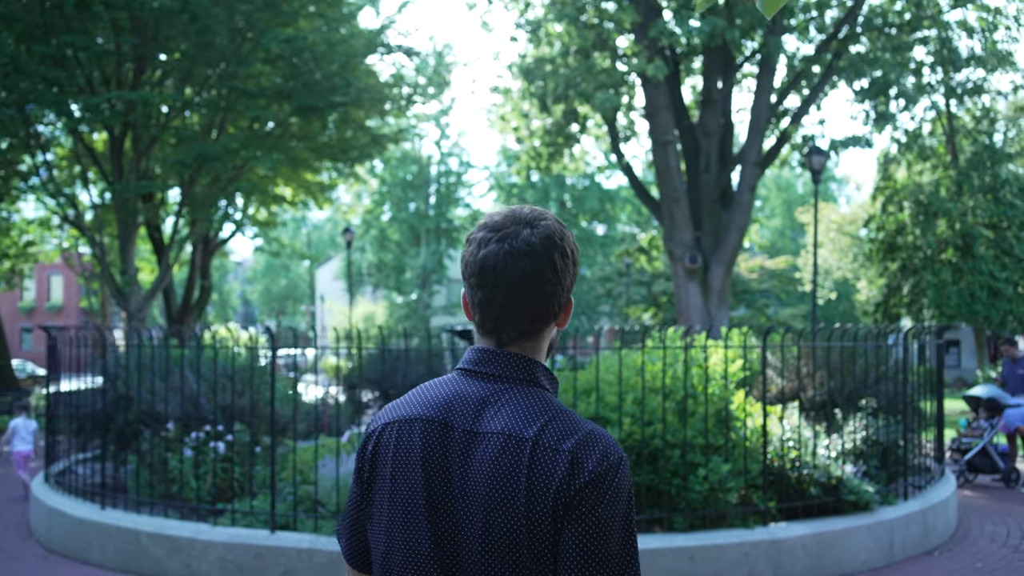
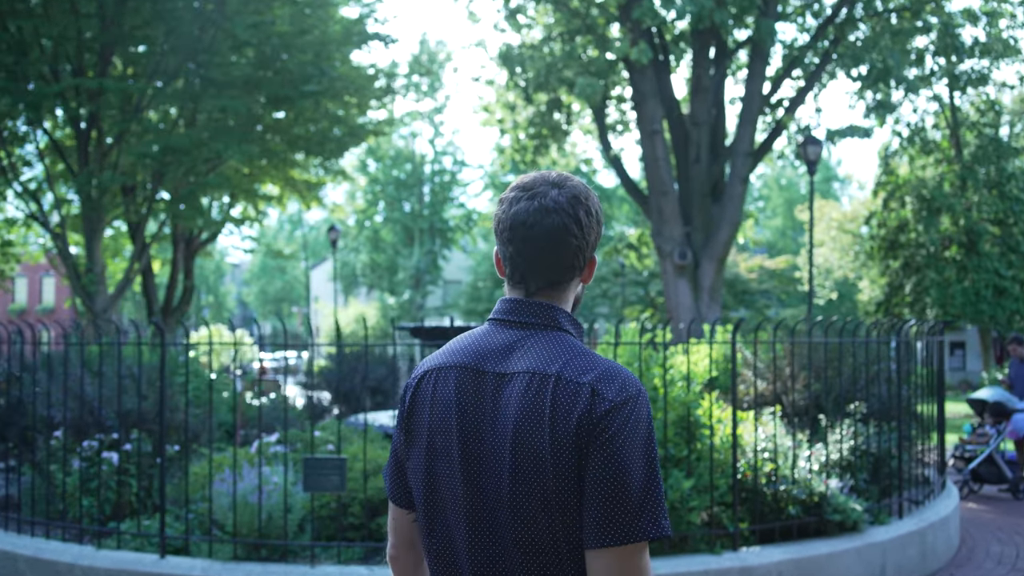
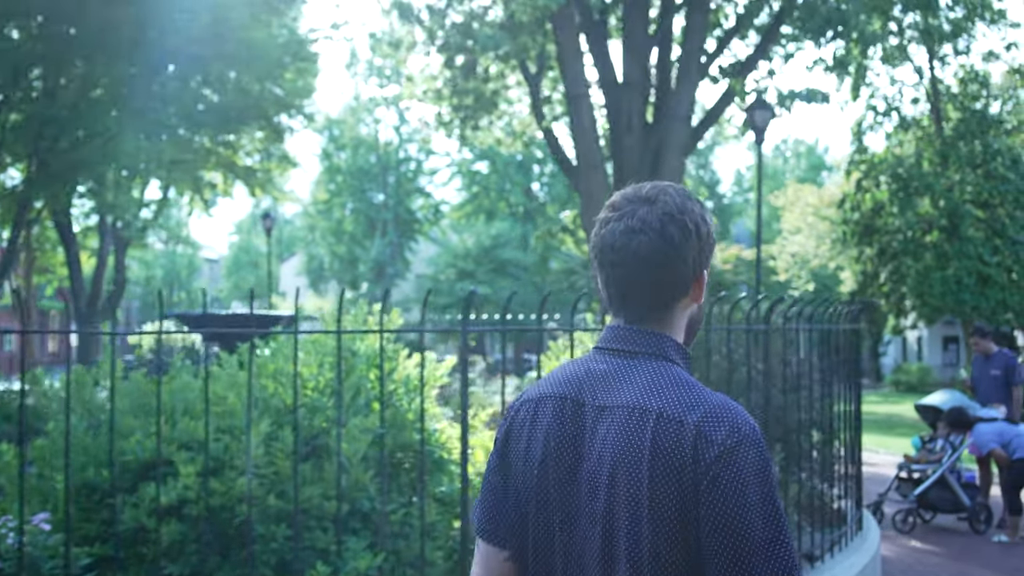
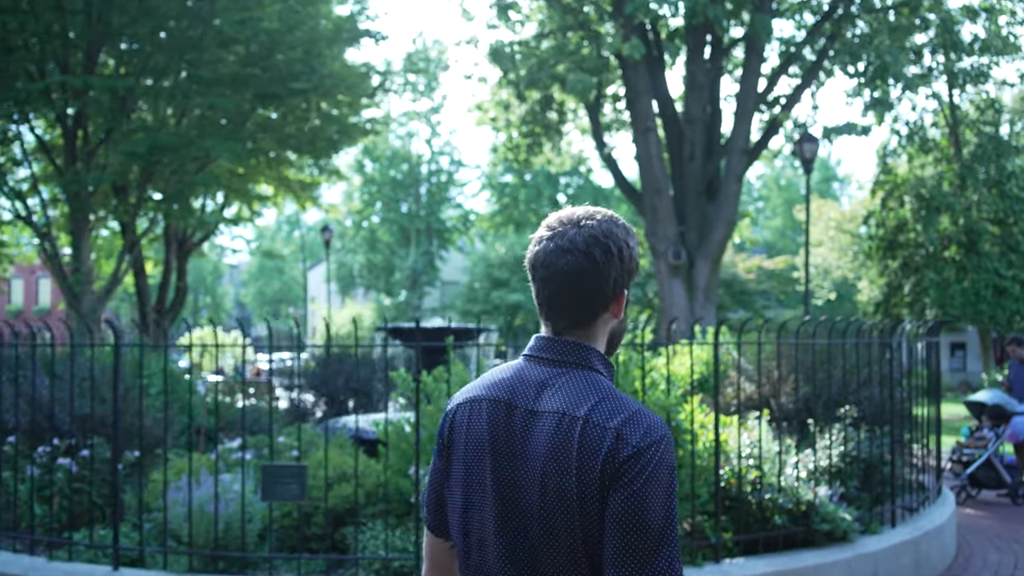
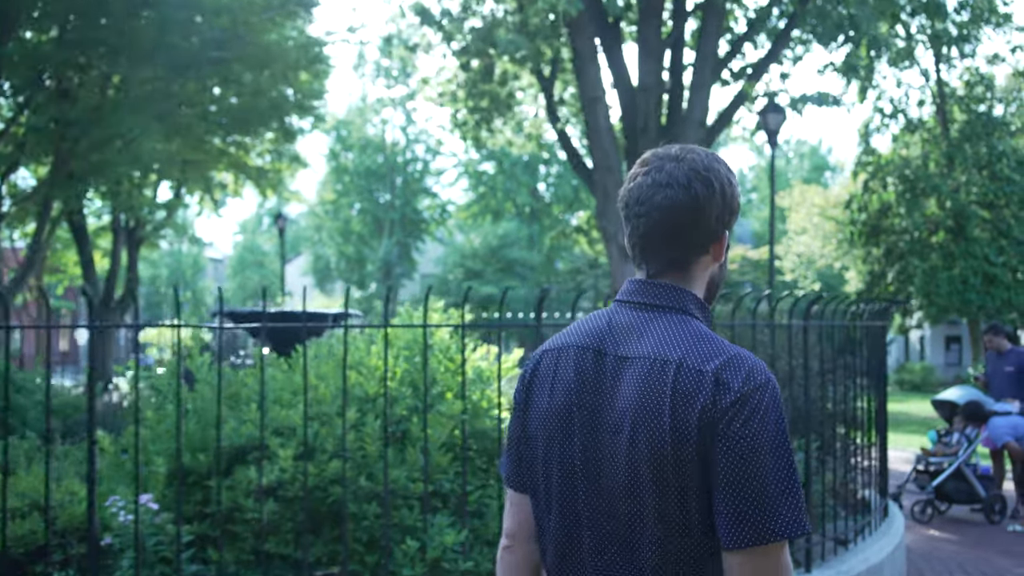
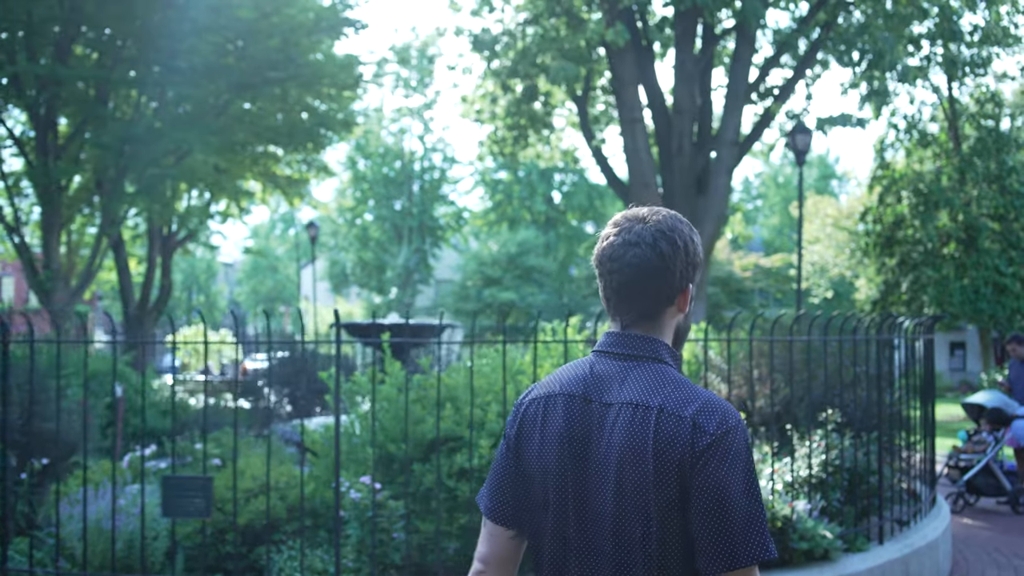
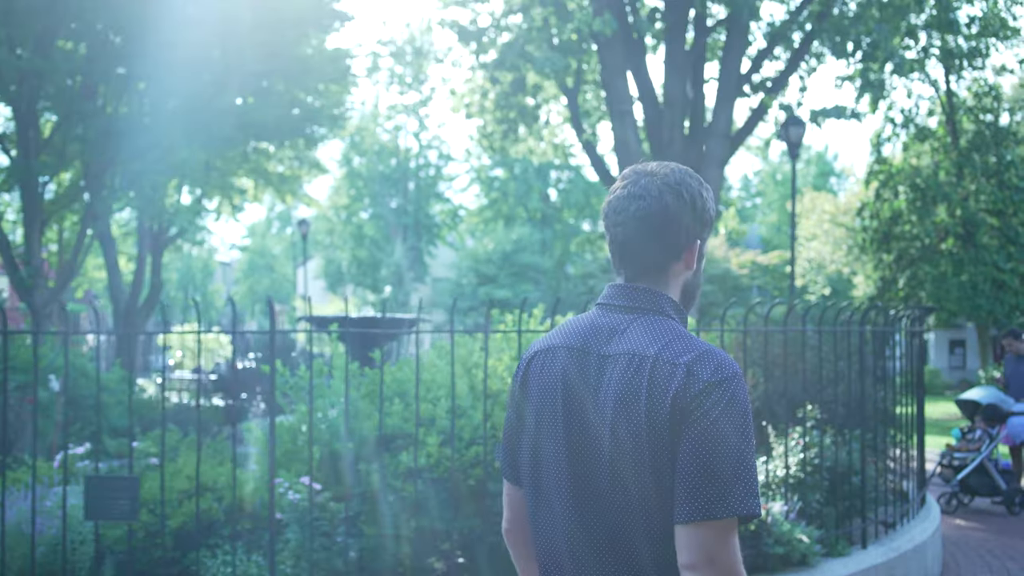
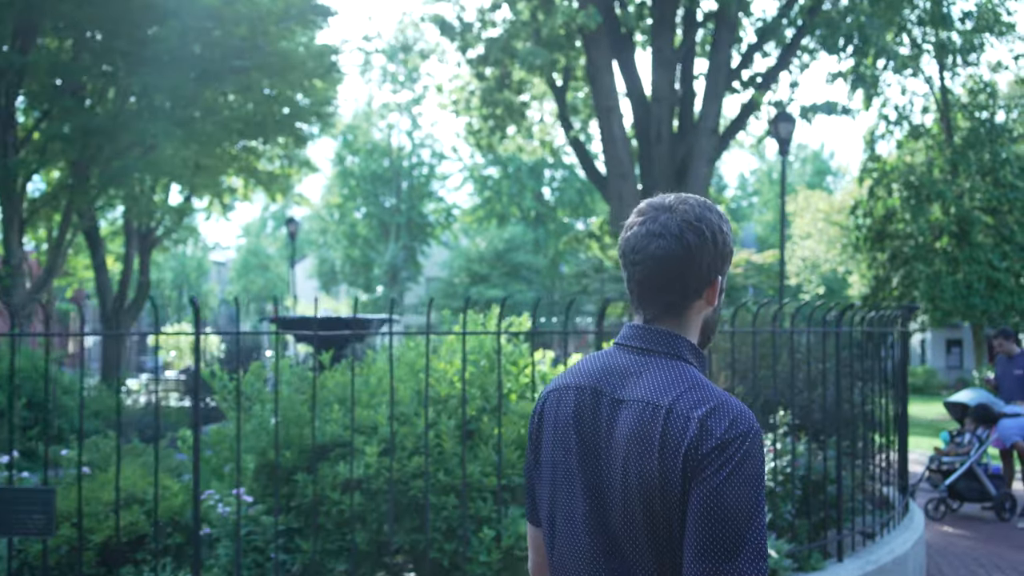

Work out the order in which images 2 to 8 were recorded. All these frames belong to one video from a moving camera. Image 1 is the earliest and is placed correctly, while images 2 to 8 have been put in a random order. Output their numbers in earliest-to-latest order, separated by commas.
2, 4, 6, 7, 8, 5, 3
